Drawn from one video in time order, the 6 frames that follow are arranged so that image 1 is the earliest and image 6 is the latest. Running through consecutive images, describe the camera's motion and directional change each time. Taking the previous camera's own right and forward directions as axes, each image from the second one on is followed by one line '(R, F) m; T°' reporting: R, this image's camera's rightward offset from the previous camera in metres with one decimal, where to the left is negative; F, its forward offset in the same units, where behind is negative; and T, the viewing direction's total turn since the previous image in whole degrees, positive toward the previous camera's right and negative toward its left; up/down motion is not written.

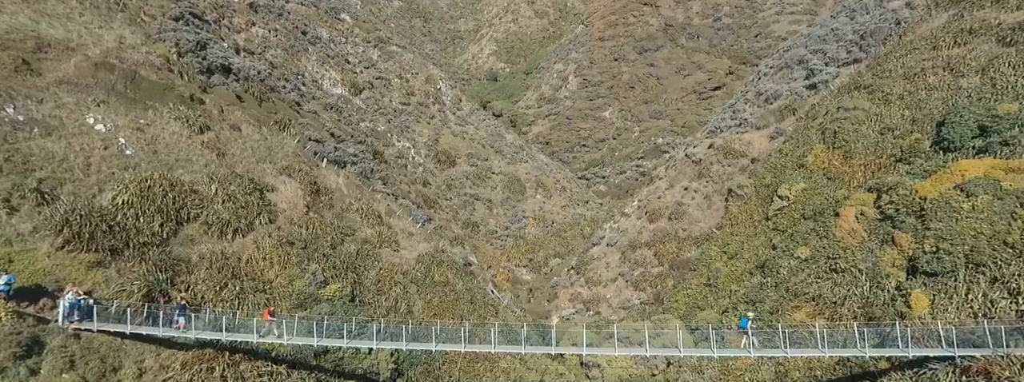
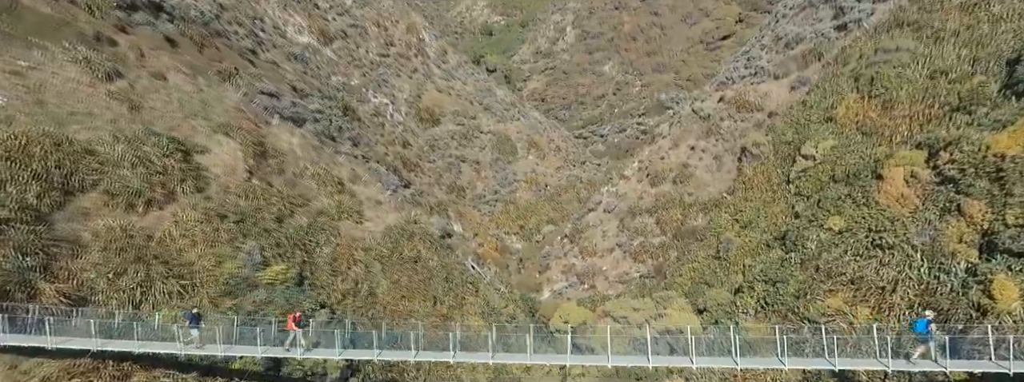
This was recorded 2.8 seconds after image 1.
(+1.0, +4.5) m; 0°
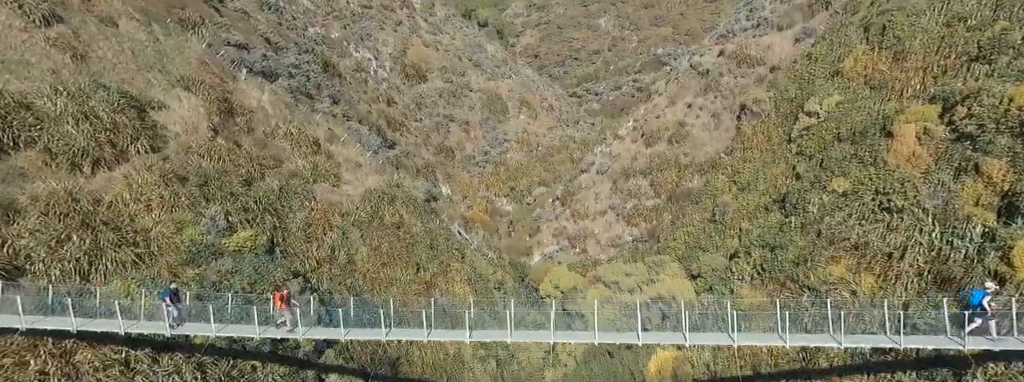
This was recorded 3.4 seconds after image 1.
(+0.5, +1.5) m; 0°
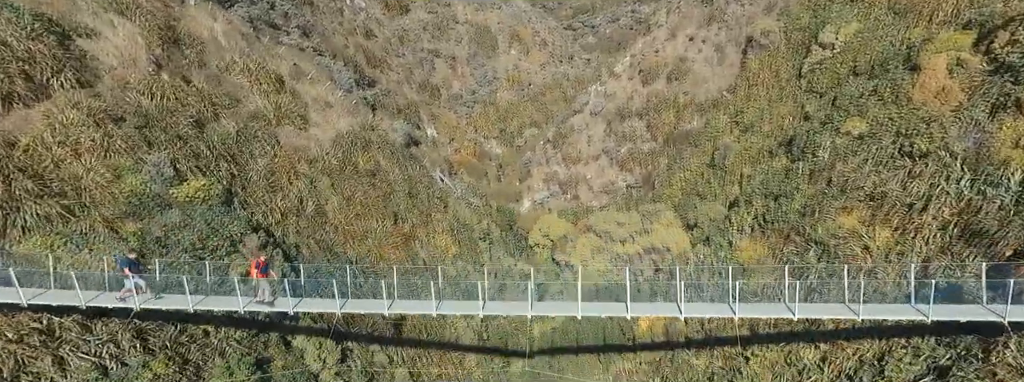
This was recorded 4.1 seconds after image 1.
(+0.7, +2.0) m; 0°
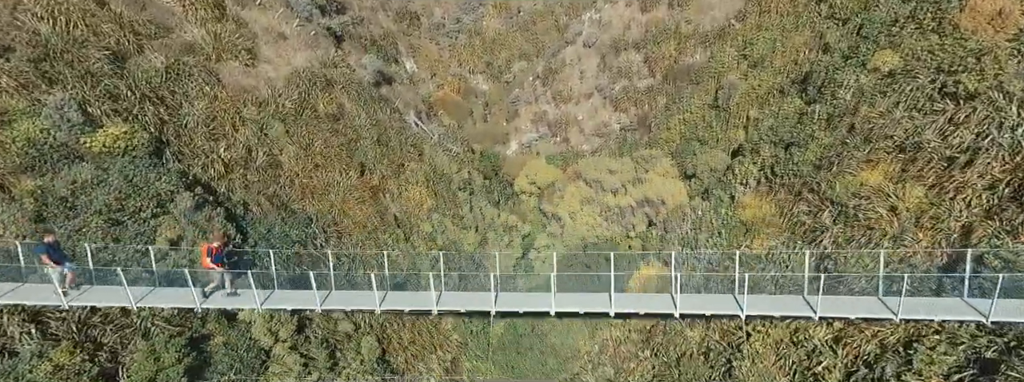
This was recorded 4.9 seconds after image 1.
(+1.1, +2.6) m; -1°
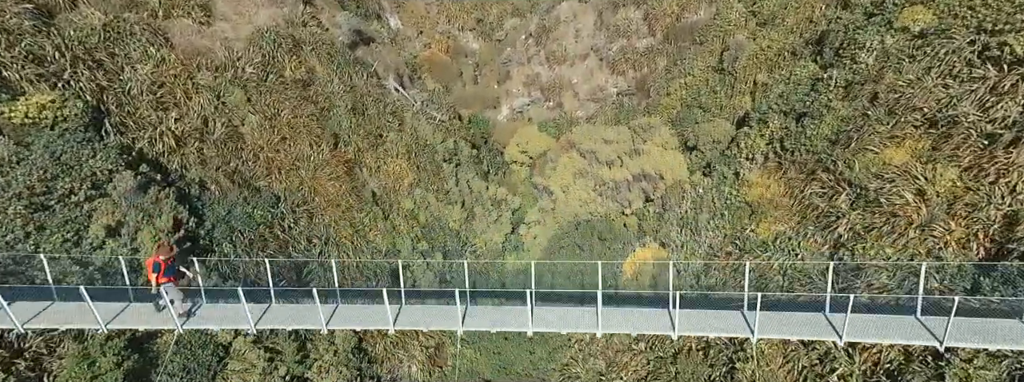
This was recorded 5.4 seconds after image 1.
(+0.7, +1.7) m; -1°
